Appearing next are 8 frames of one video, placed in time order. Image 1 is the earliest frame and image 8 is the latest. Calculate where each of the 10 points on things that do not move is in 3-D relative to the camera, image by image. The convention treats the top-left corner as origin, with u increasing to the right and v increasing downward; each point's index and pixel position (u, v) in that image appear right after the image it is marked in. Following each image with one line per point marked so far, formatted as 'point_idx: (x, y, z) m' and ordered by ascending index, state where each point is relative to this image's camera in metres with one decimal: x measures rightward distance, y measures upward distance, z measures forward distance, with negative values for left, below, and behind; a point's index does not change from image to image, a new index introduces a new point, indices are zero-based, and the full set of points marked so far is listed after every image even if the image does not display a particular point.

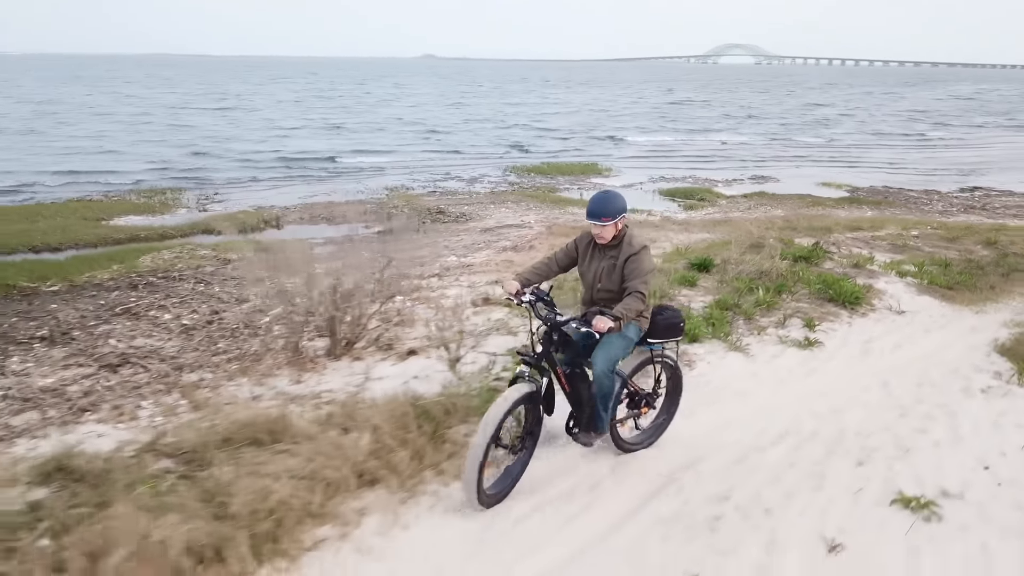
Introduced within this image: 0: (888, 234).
0: (+6.3, +0.9, +13.7) m
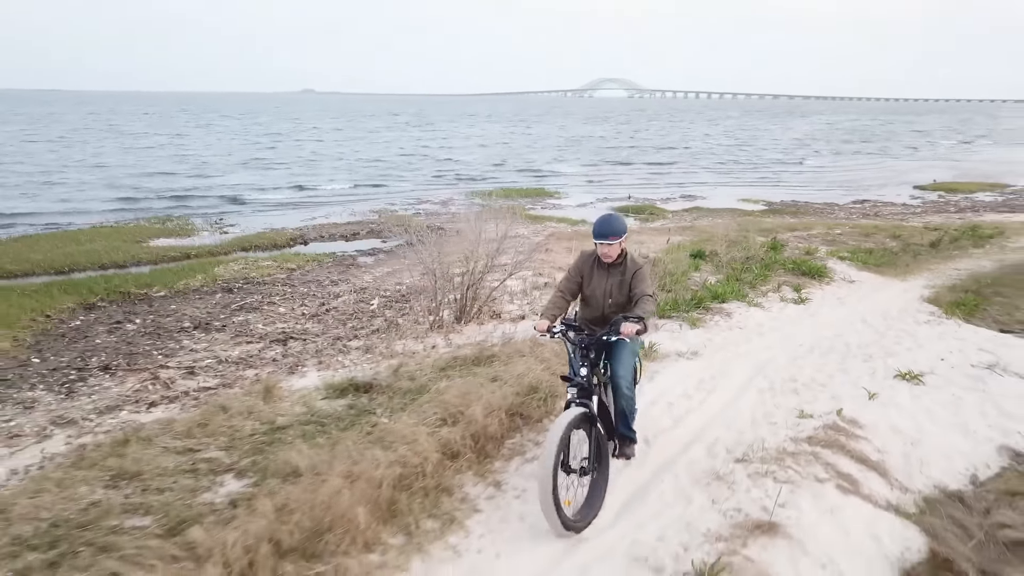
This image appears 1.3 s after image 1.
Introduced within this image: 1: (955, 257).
0: (+6.5, +1.2, +17.2) m
1: (+7.9, +0.5, +14.6) m
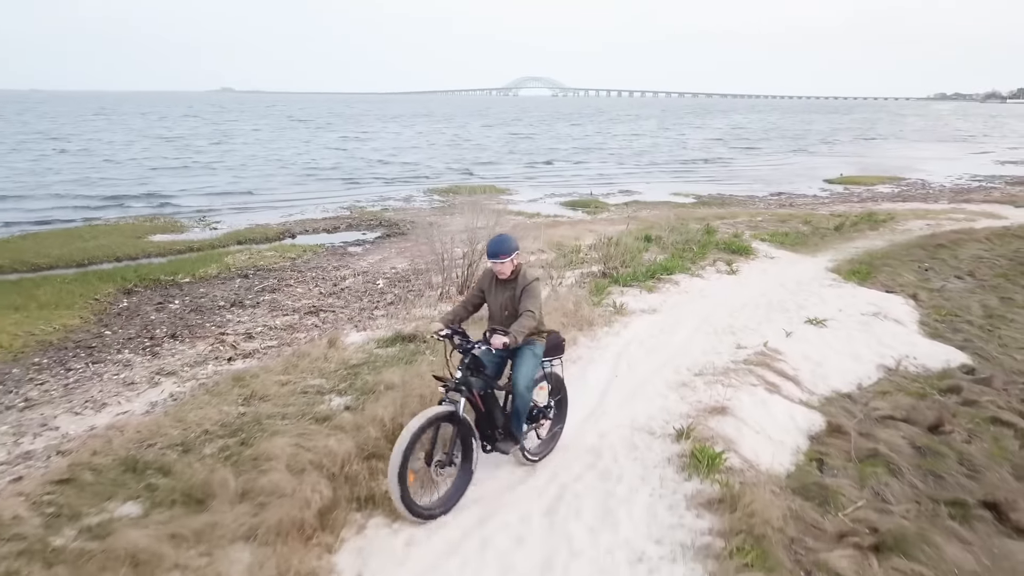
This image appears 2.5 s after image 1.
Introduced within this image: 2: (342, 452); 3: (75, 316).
0: (+5.7, +1.7, +20.1) m
1: (+7.4, +1.1, +17.6) m
2: (-1.3, -1.2, +6.2) m
3: (-6.7, -0.4, +12.6) m
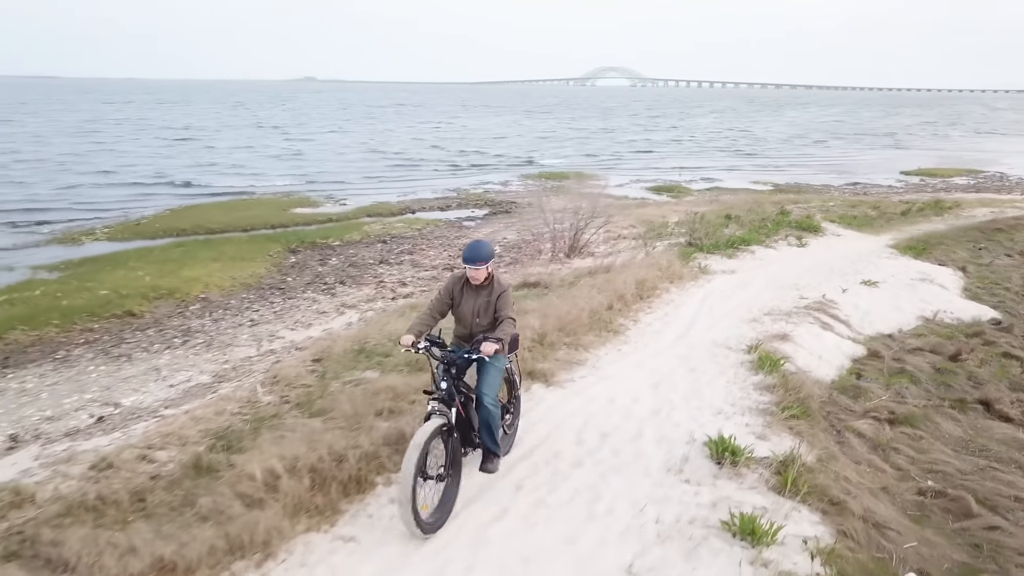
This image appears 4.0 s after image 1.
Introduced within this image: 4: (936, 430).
0: (+8.2, +2.2, +22.0) m
1: (+9.7, +1.6, +19.4) m
2: (0.0, -0.6, +8.8) m
3: (-4.8, +0.4, +15.7) m
4: (+4.1, -1.4, +7.9) m
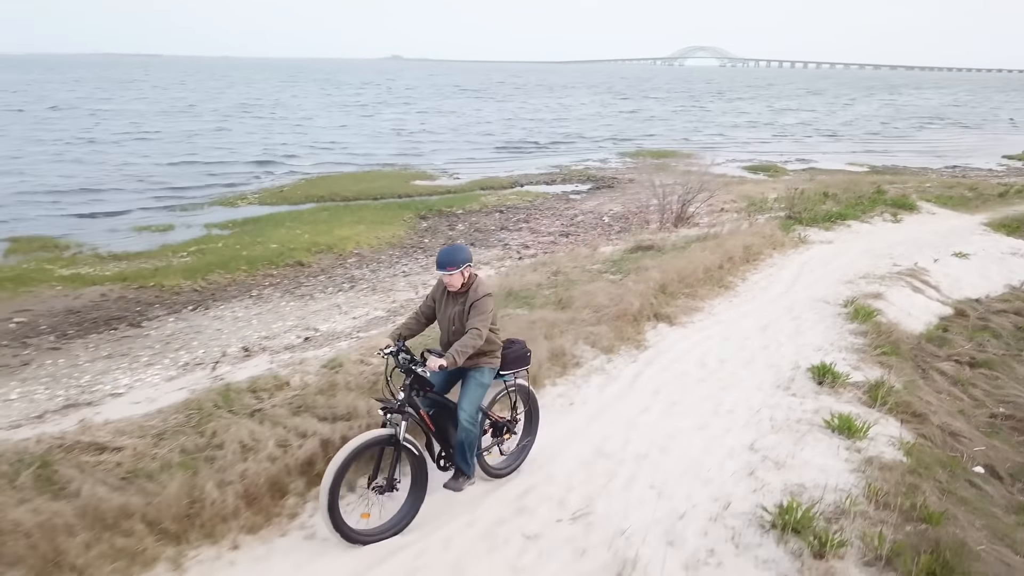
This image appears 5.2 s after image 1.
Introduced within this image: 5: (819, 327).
0: (+11.2, +2.9, +22.7) m
1: (+12.3, +2.1, +20.0) m
2: (+1.6, 0.0, +10.5) m
3: (-2.5, +1.3, +17.7) m
4: (+5.7, -1.0, +9.2) m
5: (+3.8, -0.5, +10.0) m
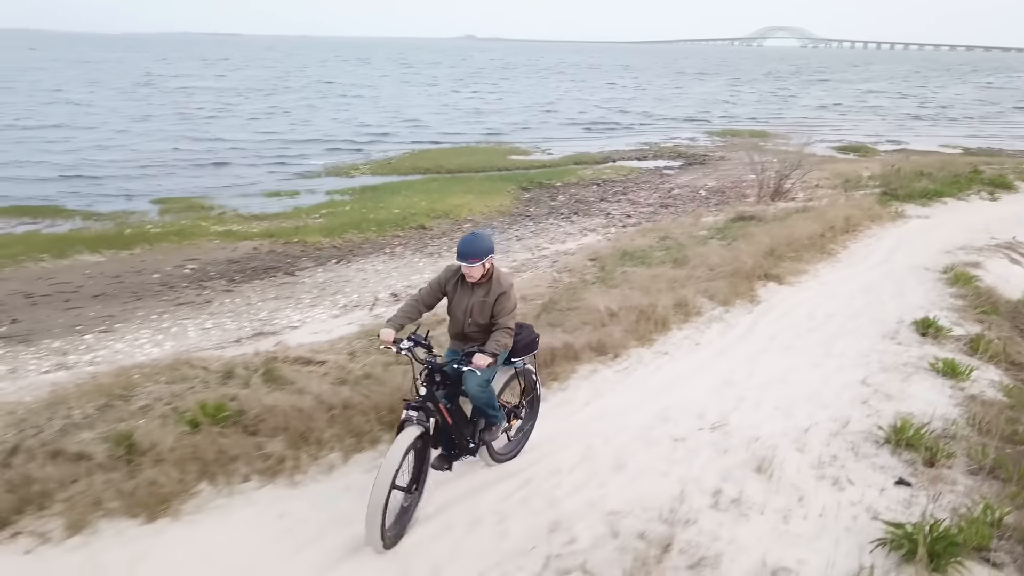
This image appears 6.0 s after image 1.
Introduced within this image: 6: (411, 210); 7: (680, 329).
0: (+13.9, +3.4, +22.7) m
1: (+14.8, +2.5, +19.9) m
2: (+3.3, +0.5, +11.4) m
3: (-0.1, +2.1, +18.9) m
4: (+7.2, -0.6, +9.8) m
5: (+5.4, 0.0, +10.7) m
6: (-2.1, +1.6, +17.2) m
7: (+1.9, -0.5, +9.0) m
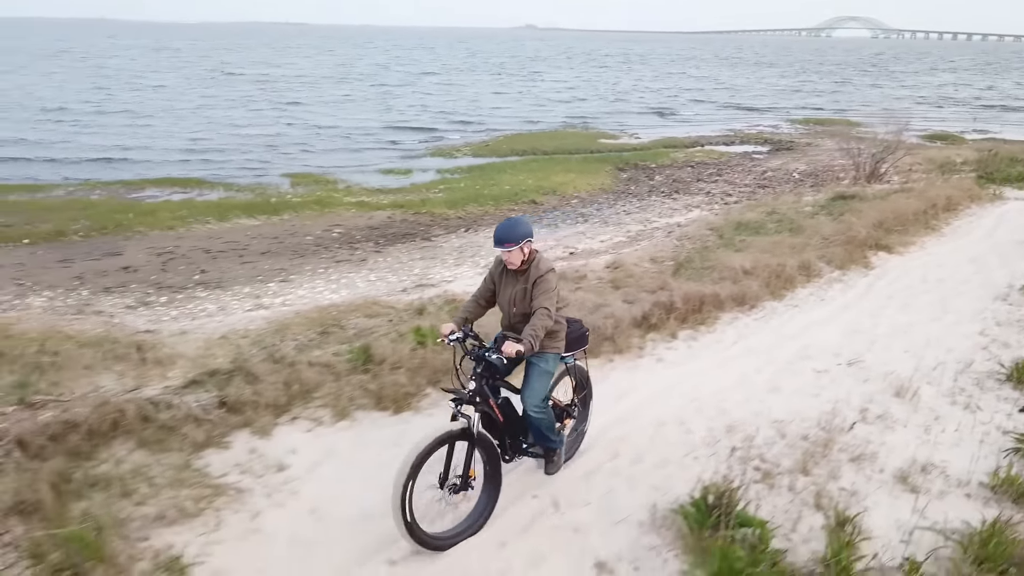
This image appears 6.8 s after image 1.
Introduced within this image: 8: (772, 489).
0: (+16.6, +3.7, +22.8) m
1: (+17.3, +2.8, +19.9) m
2: (+5.2, +0.9, +12.2) m
3: (+2.3, +2.7, +19.9) m
4: (+8.9, -0.2, +10.4) m
5: (+7.2, +0.4, +11.4) m
6: (+0.2, +2.3, +18.4) m
7: (+3.6, 0.0, +9.9) m
8: (+1.8, -1.4, +5.6) m
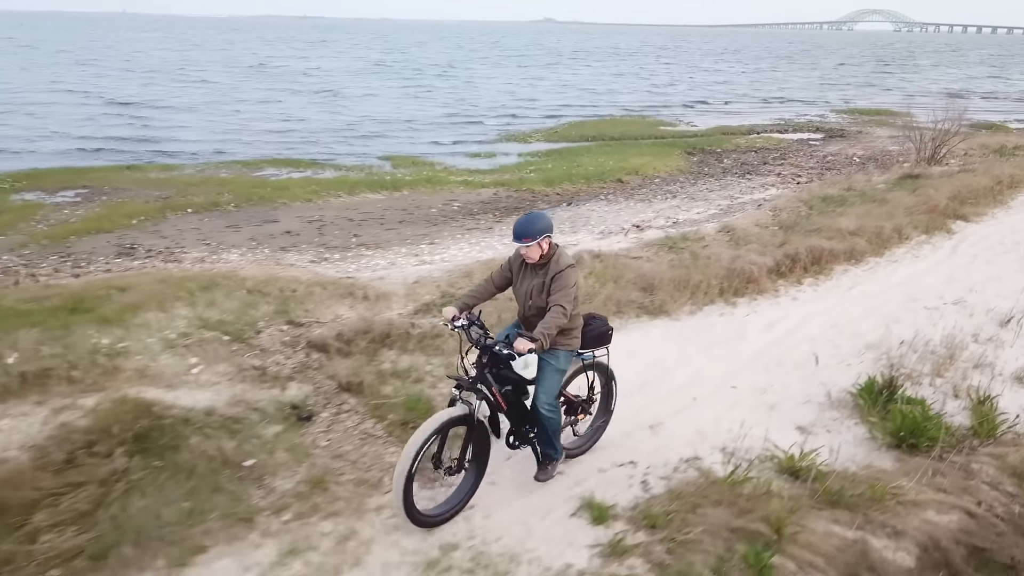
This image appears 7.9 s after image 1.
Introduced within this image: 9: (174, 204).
0: (+18.8, +4.3, +24.0) m
1: (+19.4, +3.4, +21.1) m
2: (+7.1, +1.5, +13.6) m
3: (+4.4, +3.3, +21.4) m
4: (+10.8, +0.3, +11.8) m
5: (+9.1, +0.9, +12.8) m
6: (+2.3, +2.9, +20.0) m
7: (+5.4, +0.6, +11.4) m
8: (+3.6, -0.8, +7.2) m
9: (-6.3, +1.6, +15.1) m
